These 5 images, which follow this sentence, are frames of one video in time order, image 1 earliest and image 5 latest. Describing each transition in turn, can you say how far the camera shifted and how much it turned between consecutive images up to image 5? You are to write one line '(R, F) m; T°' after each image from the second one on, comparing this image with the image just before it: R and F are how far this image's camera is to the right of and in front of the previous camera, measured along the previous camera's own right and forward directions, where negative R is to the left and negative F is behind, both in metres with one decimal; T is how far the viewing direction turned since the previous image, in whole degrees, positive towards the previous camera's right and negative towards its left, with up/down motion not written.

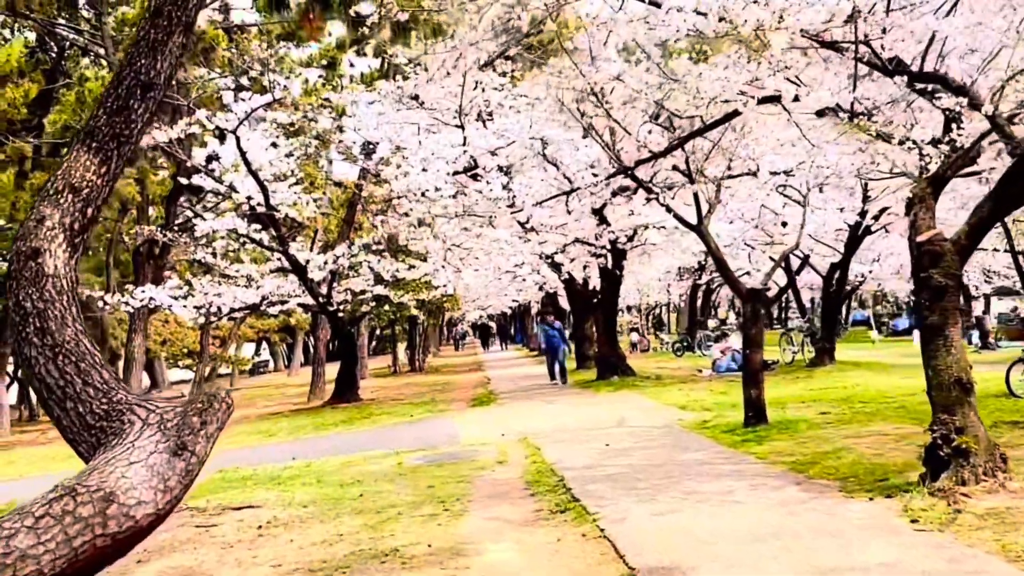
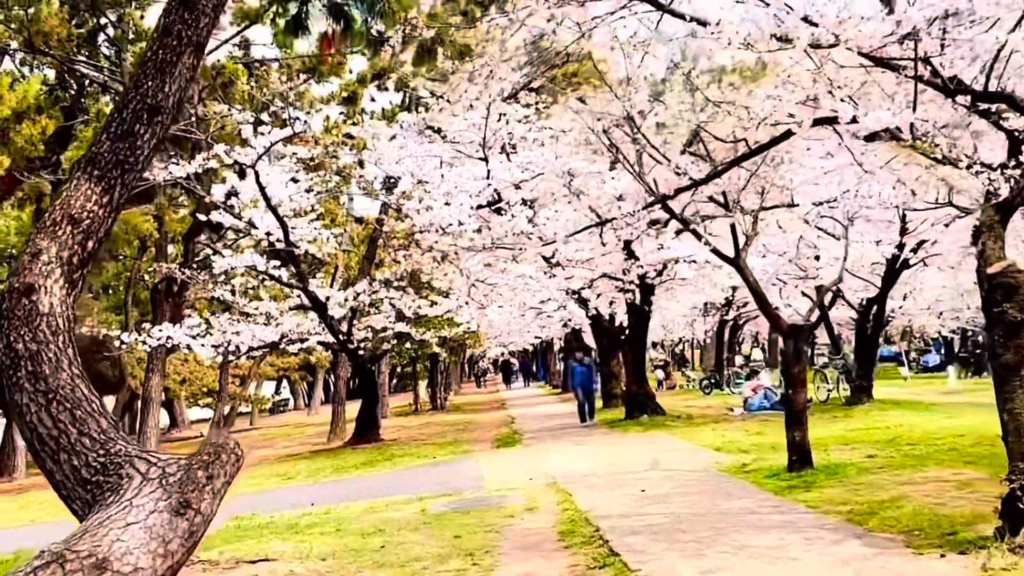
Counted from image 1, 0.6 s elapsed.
(-0.1, +0.4) m; -1°
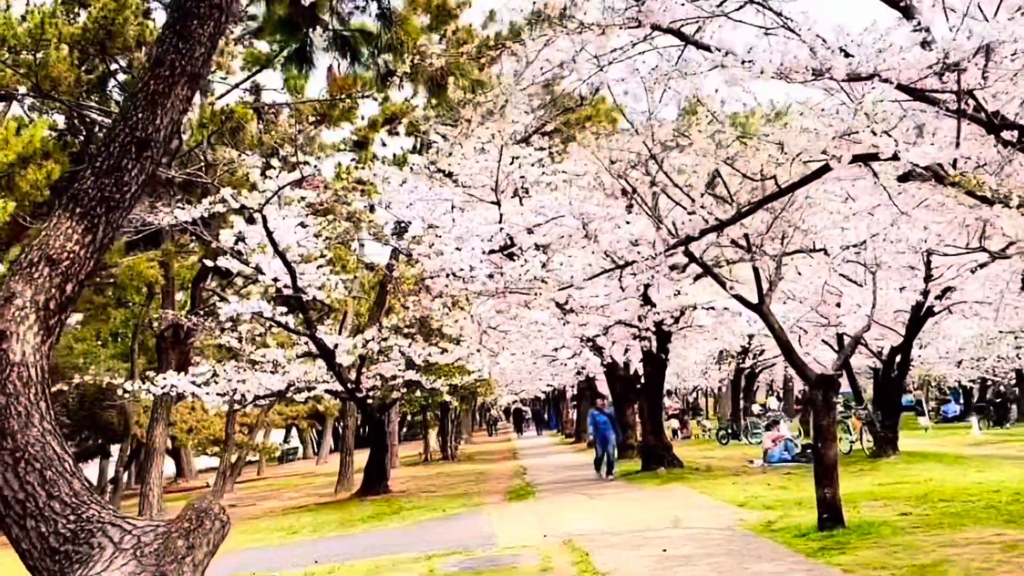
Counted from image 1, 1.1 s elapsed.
(0.0, +0.3) m; -1°
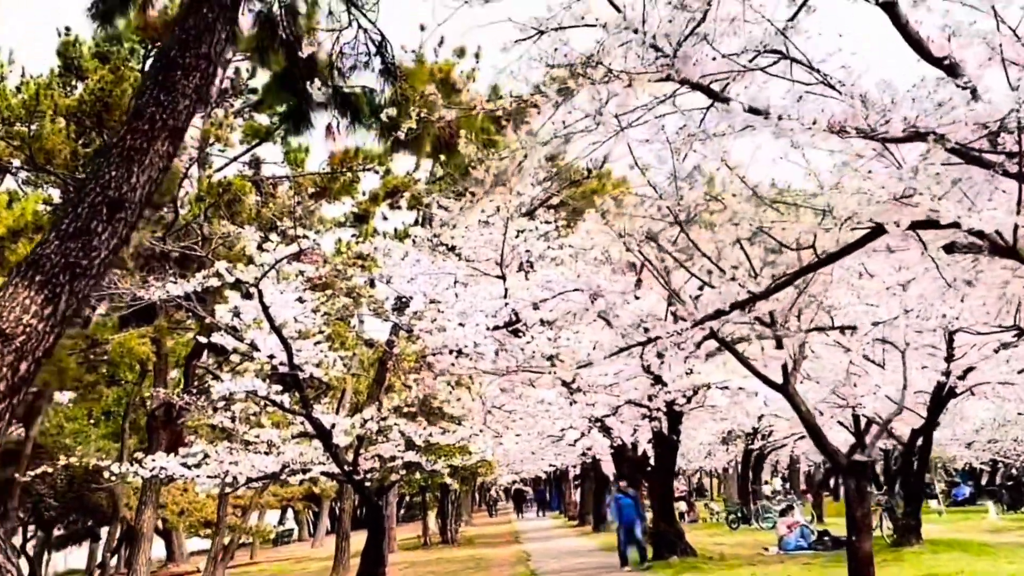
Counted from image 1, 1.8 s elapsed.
(-0.1, +0.5) m; 0°
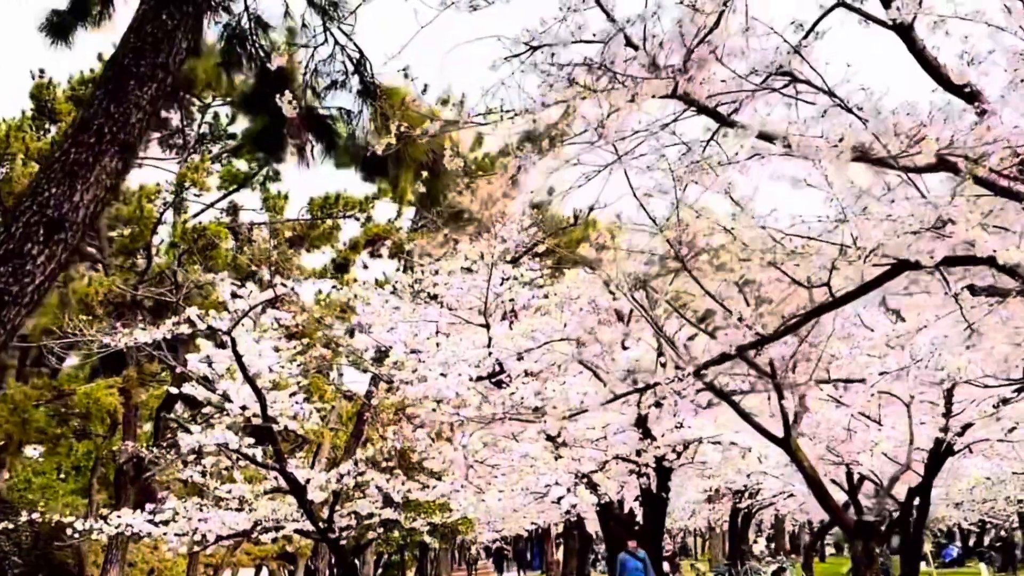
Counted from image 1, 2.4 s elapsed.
(0.0, +0.4) m; +1°
